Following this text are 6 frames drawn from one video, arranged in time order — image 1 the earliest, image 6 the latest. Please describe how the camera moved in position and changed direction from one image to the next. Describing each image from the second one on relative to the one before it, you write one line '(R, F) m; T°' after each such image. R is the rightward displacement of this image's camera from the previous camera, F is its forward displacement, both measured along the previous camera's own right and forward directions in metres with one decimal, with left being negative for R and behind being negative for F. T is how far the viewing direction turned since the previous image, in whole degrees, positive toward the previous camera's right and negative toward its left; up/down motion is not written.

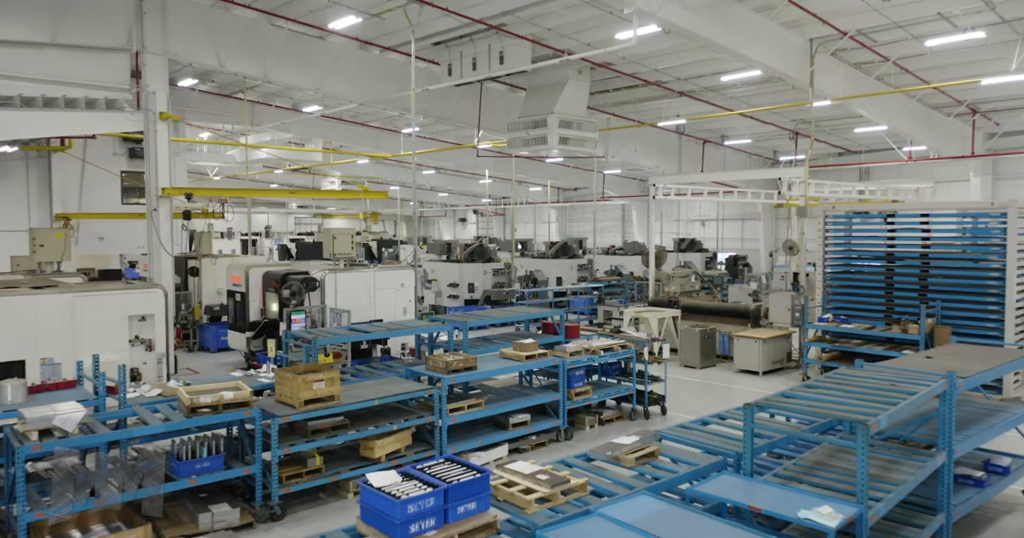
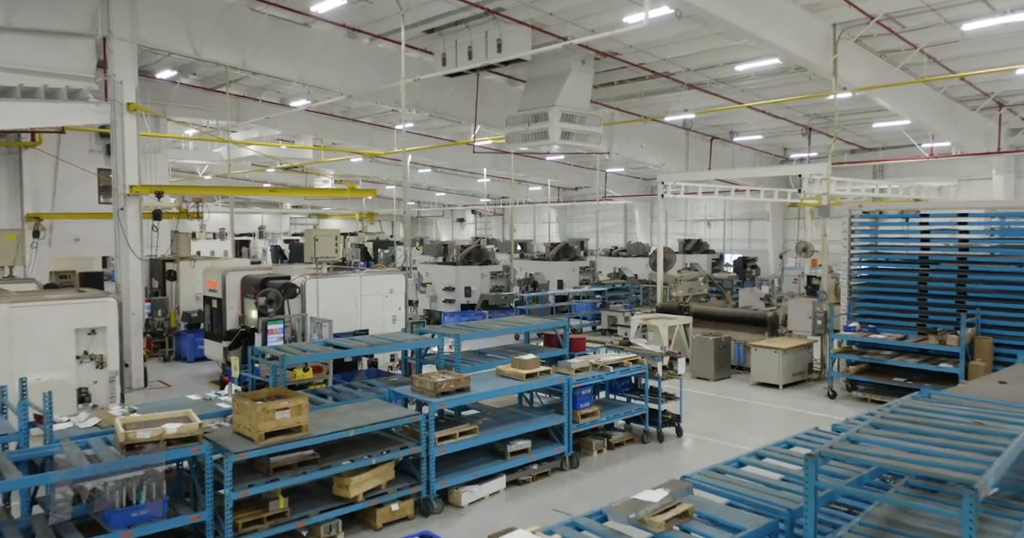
(0.0, +0.7) m; 0°
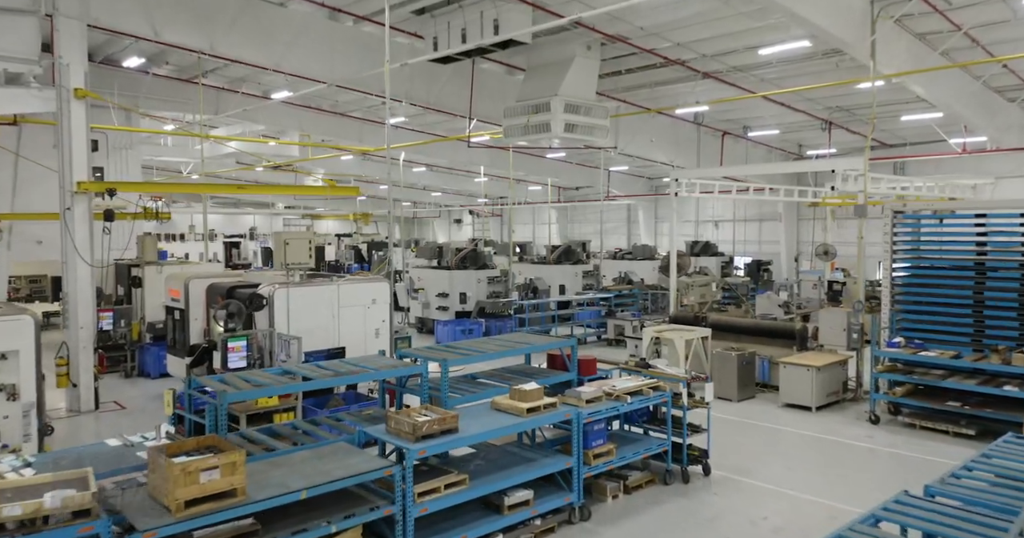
(0.0, +1.0) m; 0°
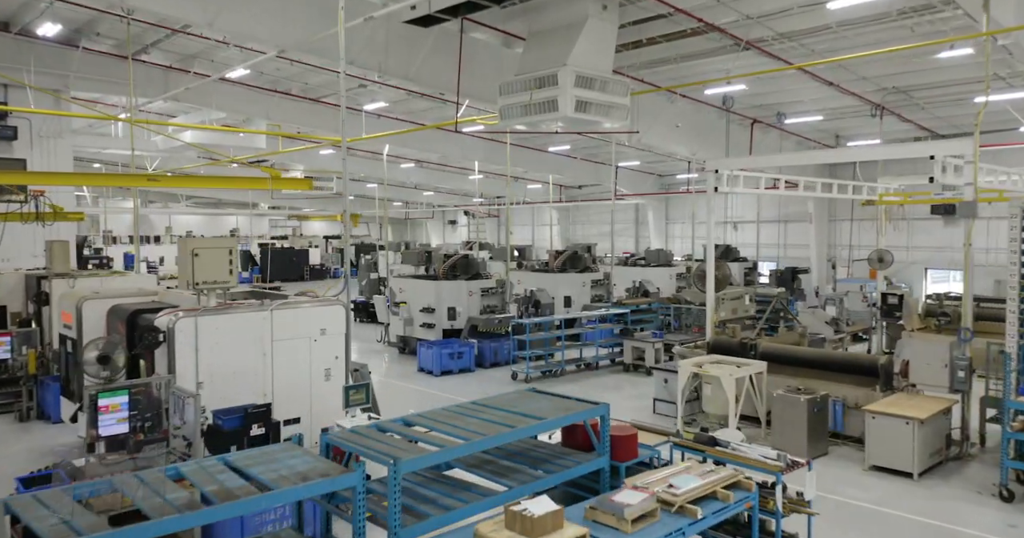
(0.0, +1.9) m; 0°
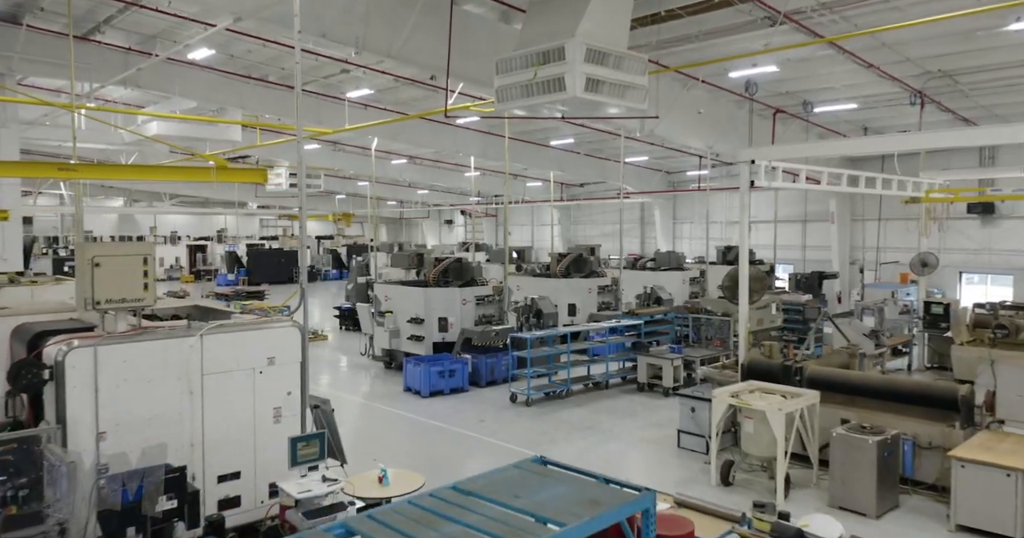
(0.0, +1.2) m; 0°
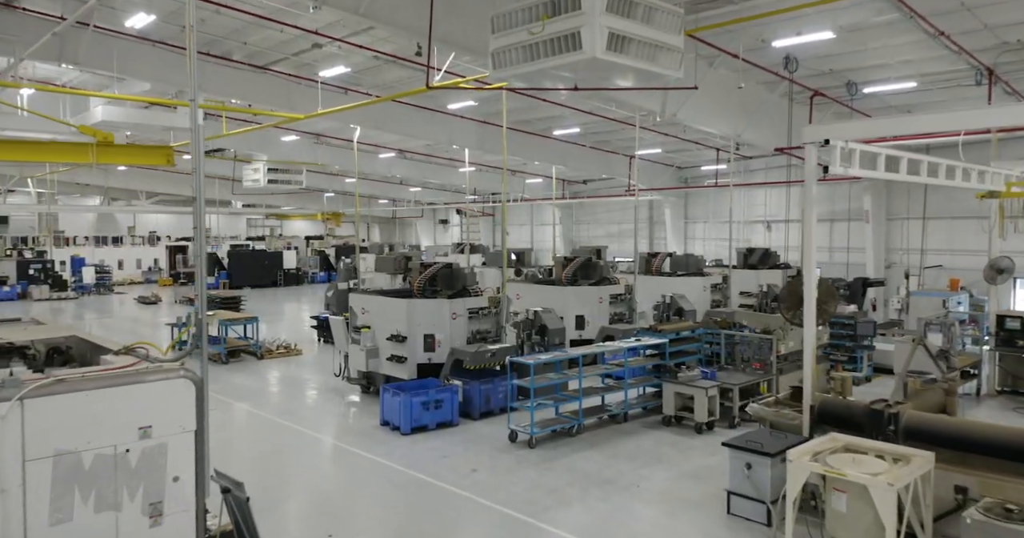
(0.0, +1.5) m; 0°
